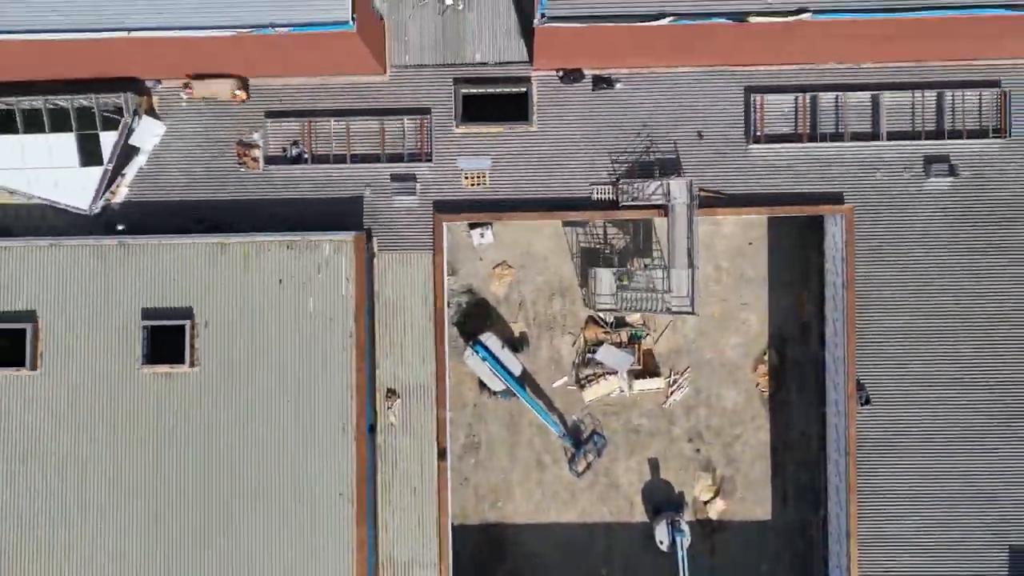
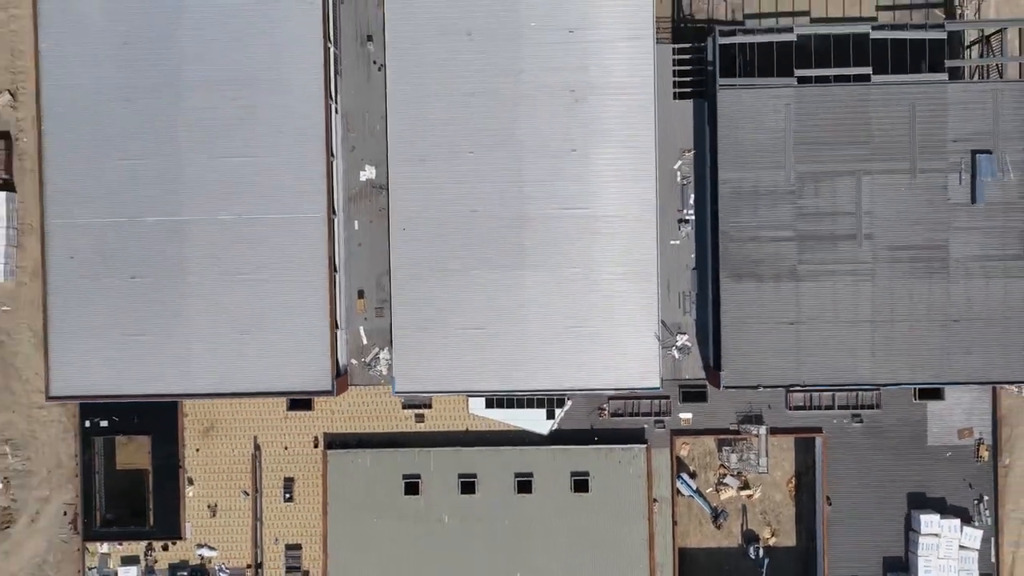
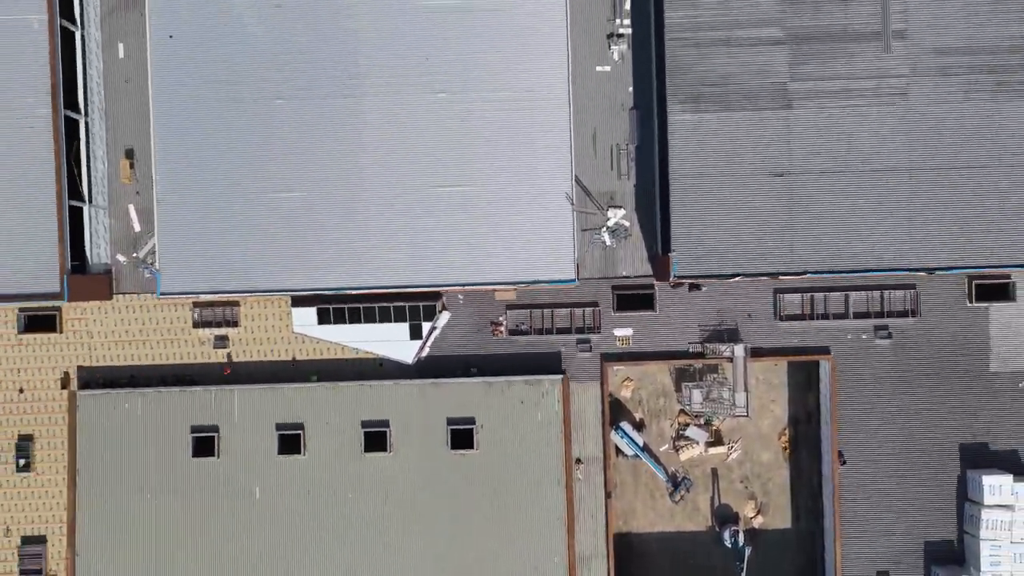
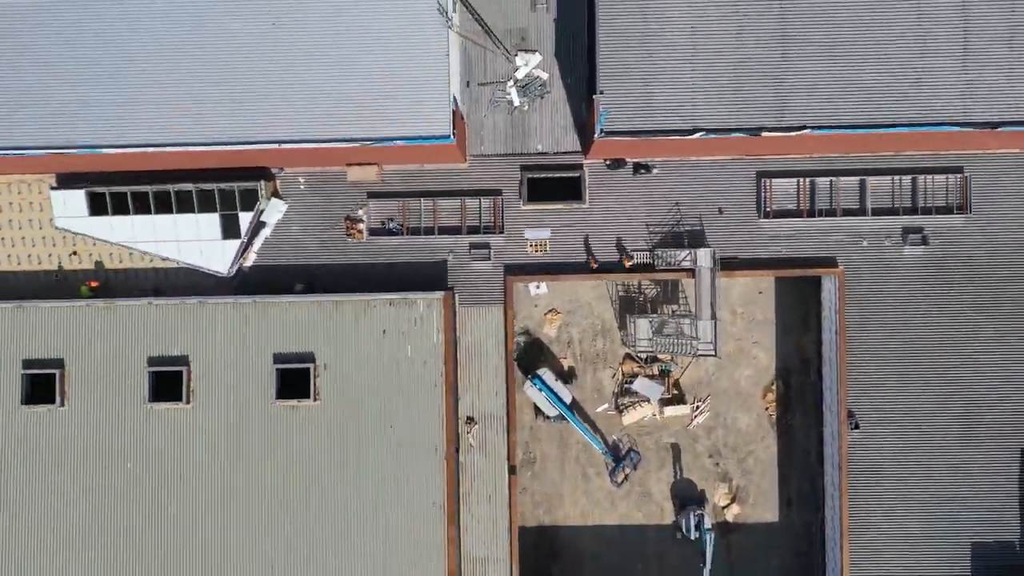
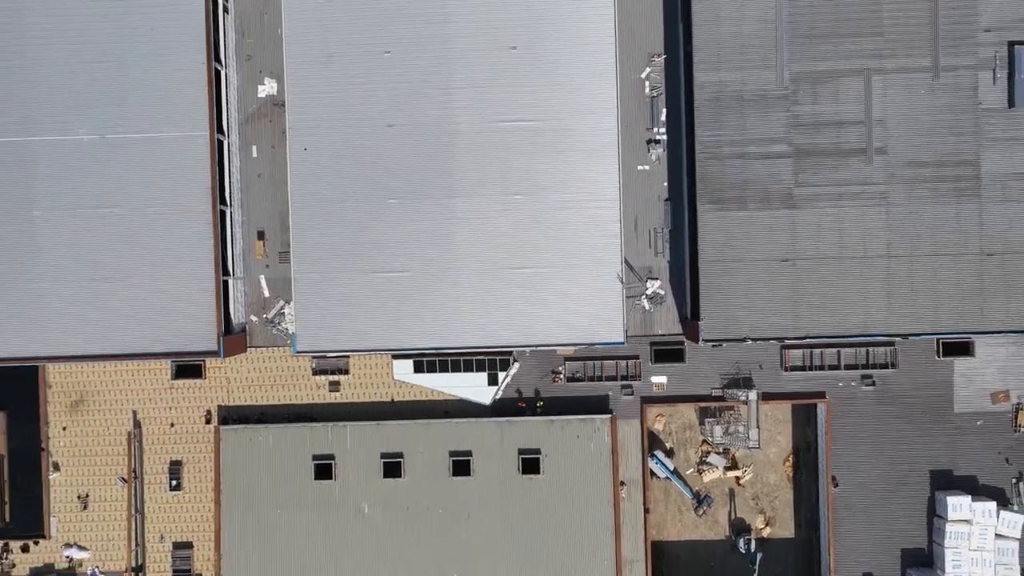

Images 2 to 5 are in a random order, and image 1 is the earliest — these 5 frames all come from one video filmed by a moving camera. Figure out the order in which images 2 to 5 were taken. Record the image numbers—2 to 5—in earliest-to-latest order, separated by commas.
4, 3, 5, 2
